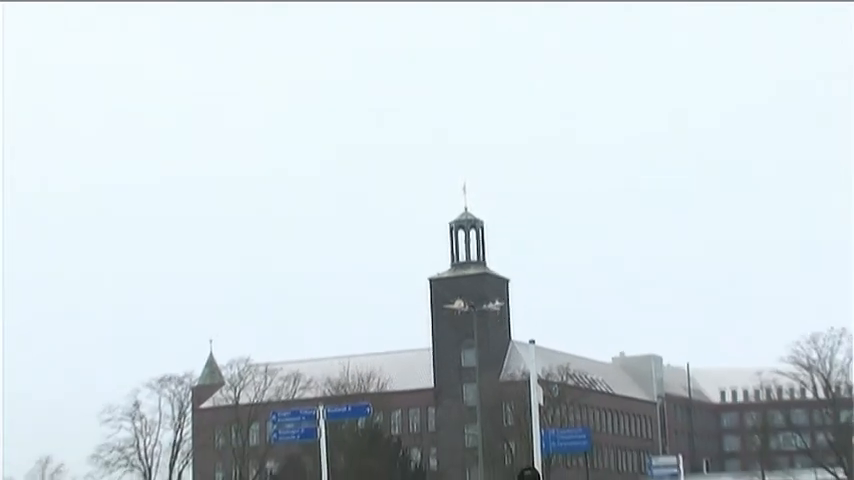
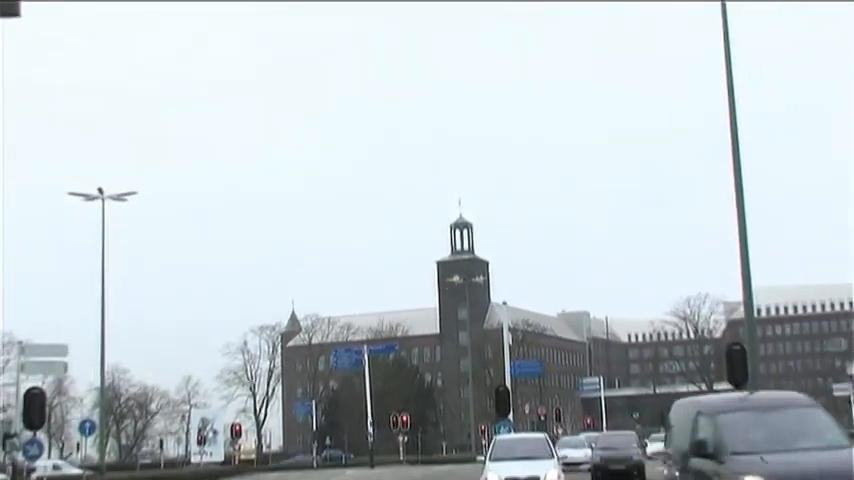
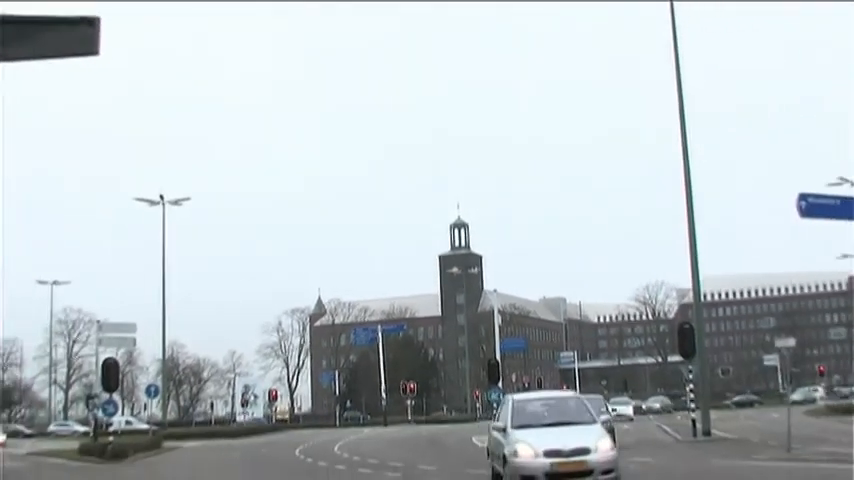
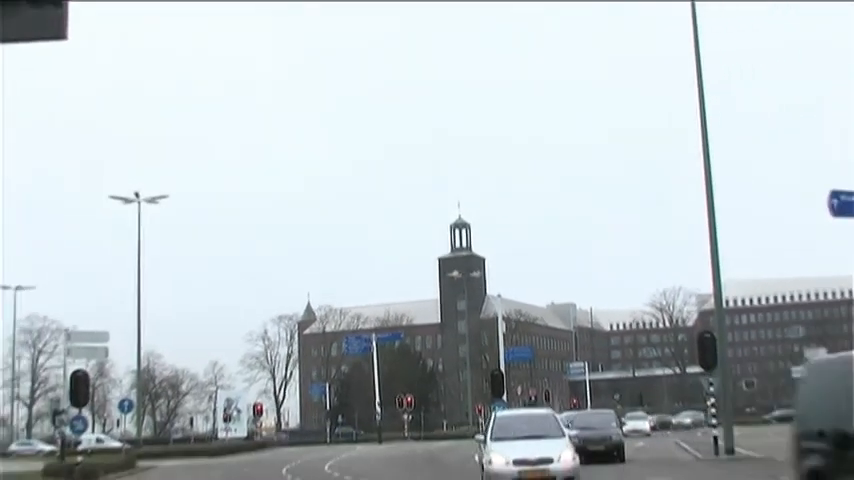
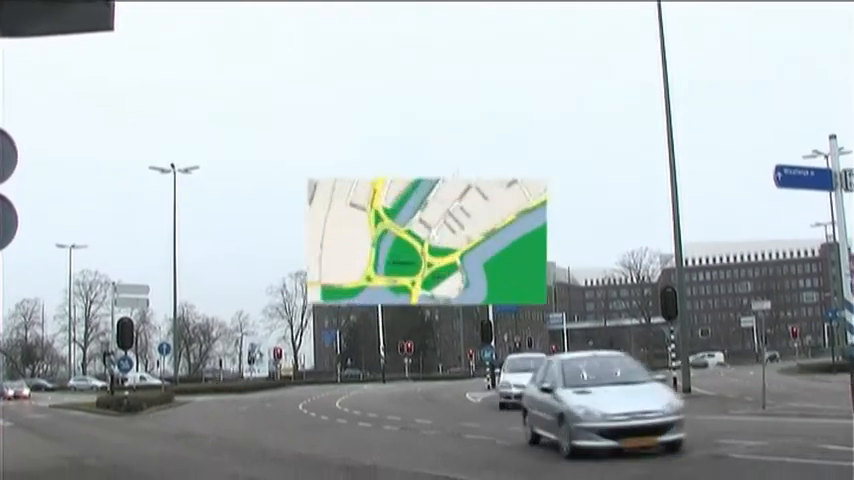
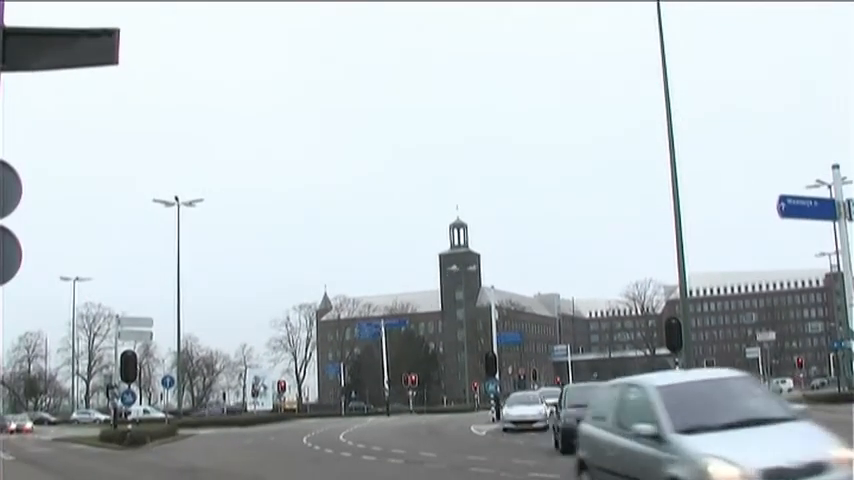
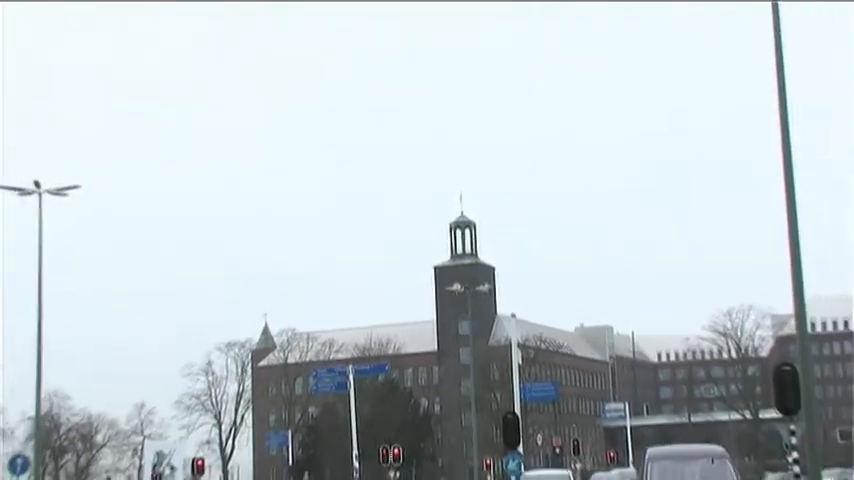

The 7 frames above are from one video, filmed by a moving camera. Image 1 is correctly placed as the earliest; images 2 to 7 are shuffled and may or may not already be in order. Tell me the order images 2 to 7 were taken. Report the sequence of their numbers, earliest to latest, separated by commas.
7, 2, 4, 3, 6, 5
